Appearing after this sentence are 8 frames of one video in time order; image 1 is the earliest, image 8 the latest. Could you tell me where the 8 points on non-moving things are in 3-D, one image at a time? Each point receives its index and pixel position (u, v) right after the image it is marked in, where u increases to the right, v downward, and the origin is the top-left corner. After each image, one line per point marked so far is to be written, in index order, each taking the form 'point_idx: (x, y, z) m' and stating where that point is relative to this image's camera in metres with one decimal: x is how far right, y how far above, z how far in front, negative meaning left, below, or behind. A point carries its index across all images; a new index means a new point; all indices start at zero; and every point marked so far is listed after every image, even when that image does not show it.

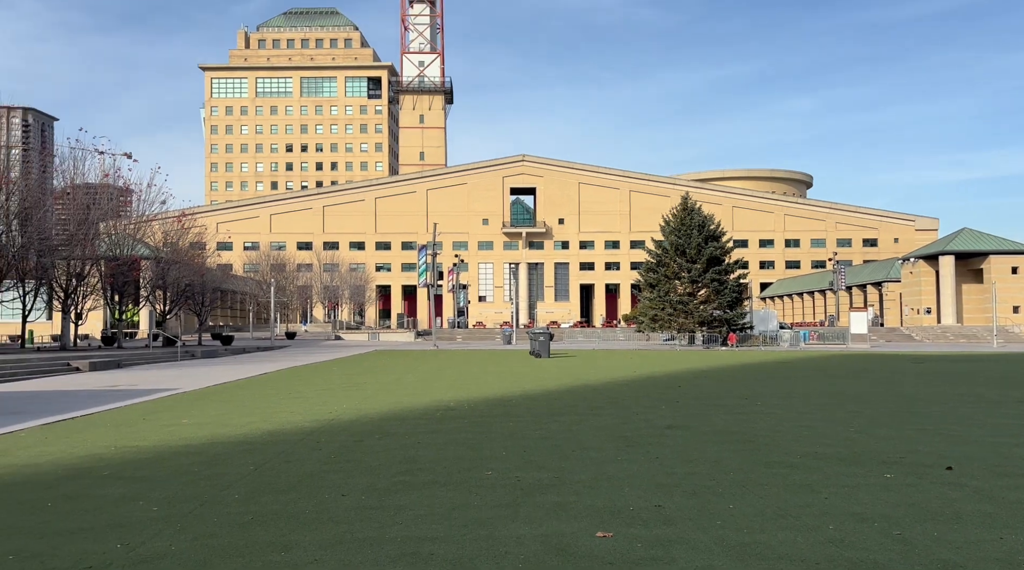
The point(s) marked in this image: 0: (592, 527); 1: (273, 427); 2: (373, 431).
0: (+0.5, -1.6, +5.4) m
1: (-3.3, -1.9, +11.4) m
2: (-1.8, -1.9, +10.6) m
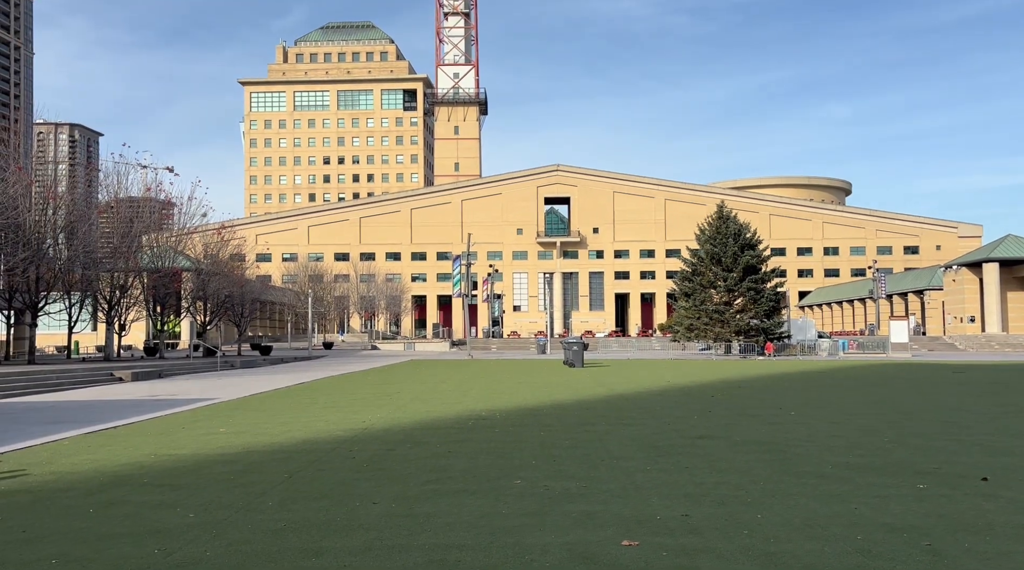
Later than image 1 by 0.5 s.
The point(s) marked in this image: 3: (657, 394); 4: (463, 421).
0: (+0.7, -1.7, +5.5) m
1: (-2.8, -2.1, +11.6) m
2: (-1.4, -2.0, +10.8) m
3: (+3.5, -2.4, +18.1) m
4: (-0.8, -2.2, +13.1) m
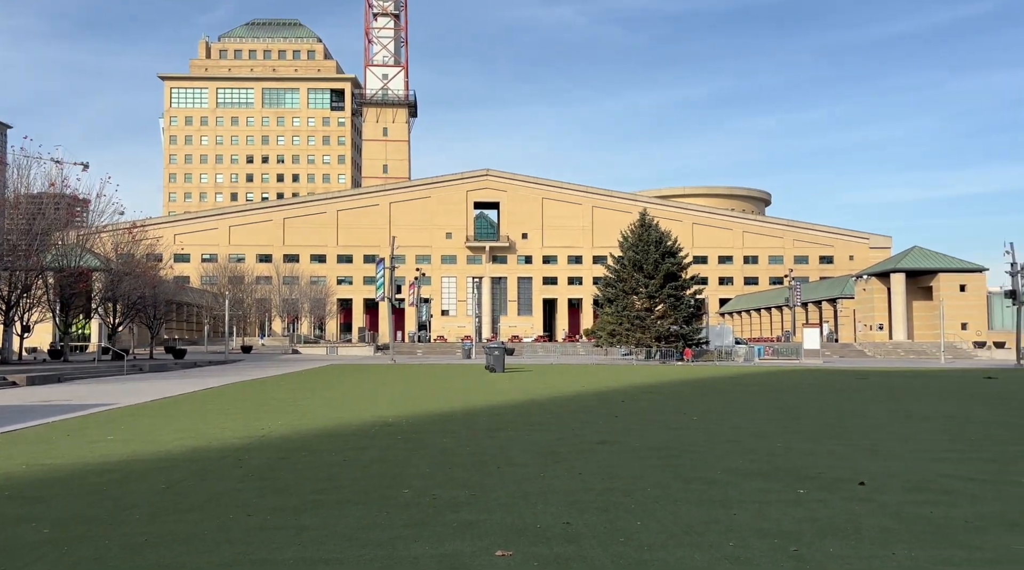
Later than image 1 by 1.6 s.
0: (-0.1, -1.7, +5.4) m
1: (-4.2, -2.1, +11.1) m
2: (-2.6, -2.1, +10.5) m
3: (+1.5, -2.5, +18.2) m
4: (-2.3, -2.2, +12.9) m
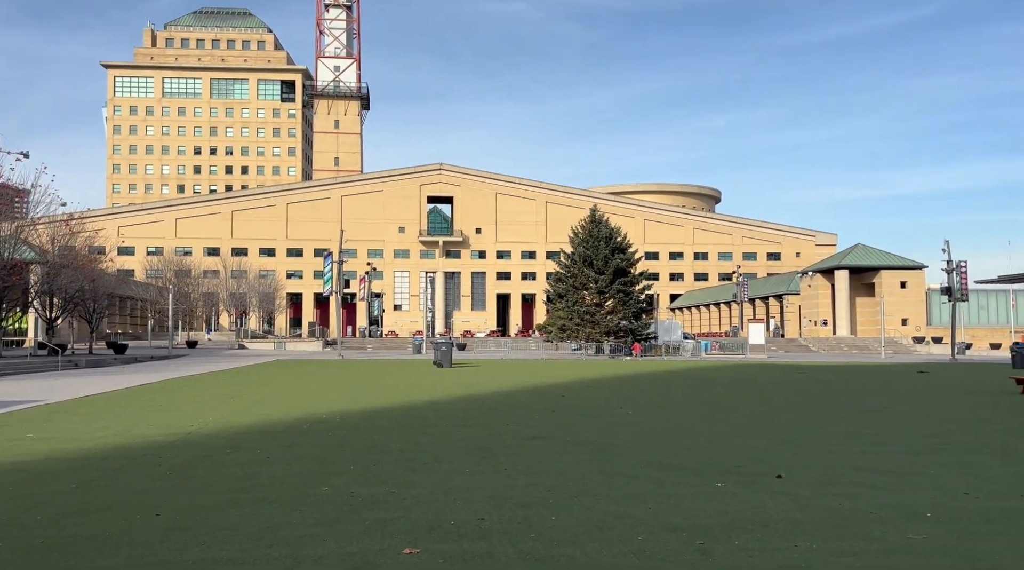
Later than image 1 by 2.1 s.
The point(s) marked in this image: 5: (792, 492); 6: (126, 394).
0: (-0.7, -1.7, +5.3) m
1: (-5.1, -2.0, +10.9) m
2: (-3.5, -2.0, +10.3) m
3: (+0.2, -2.4, +18.3) m
4: (-3.3, -2.1, +12.7) m
5: (+2.4, -1.8, +7.0) m
6: (-9.0, -2.6, +19.6) m
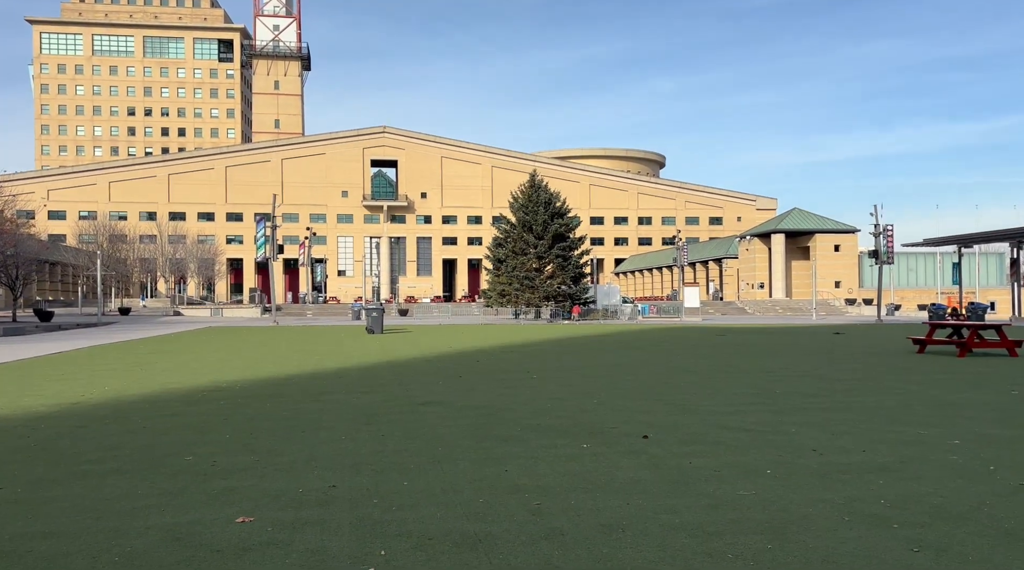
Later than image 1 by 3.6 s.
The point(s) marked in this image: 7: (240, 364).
0: (-1.8, -1.5, +5.3) m
1: (-6.5, -1.6, +10.6) m
2: (-4.9, -1.6, +10.1) m
3: (-1.7, -1.7, +18.3) m
4: (-4.8, -1.6, +12.5) m
5: (+1.2, -1.5, +7.2) m
6: (-11.0, -1.8, +19.1) m
7: (-6.2, -1.8, +18.7) m
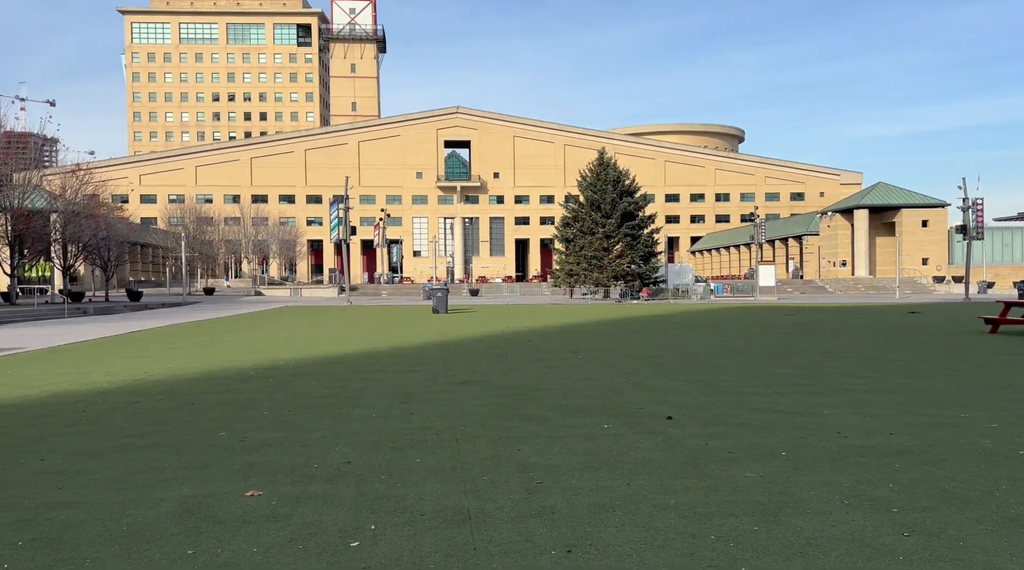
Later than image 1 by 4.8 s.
0: (-1.8, -1.4, +5.6) m
1: (-6.0, -1.4, +11.2) m
2: (-4.4, -1.4, +10.6) m
3: (-0.5, -1.2, +18.5) m
4: (-4.1, -1.3, +13.0) m
5: (+1.4, -1.3, +7.2) m
6: (-9.7, -1.4, +20.1) m
7: (-4.9, -1.3, +19.3) m
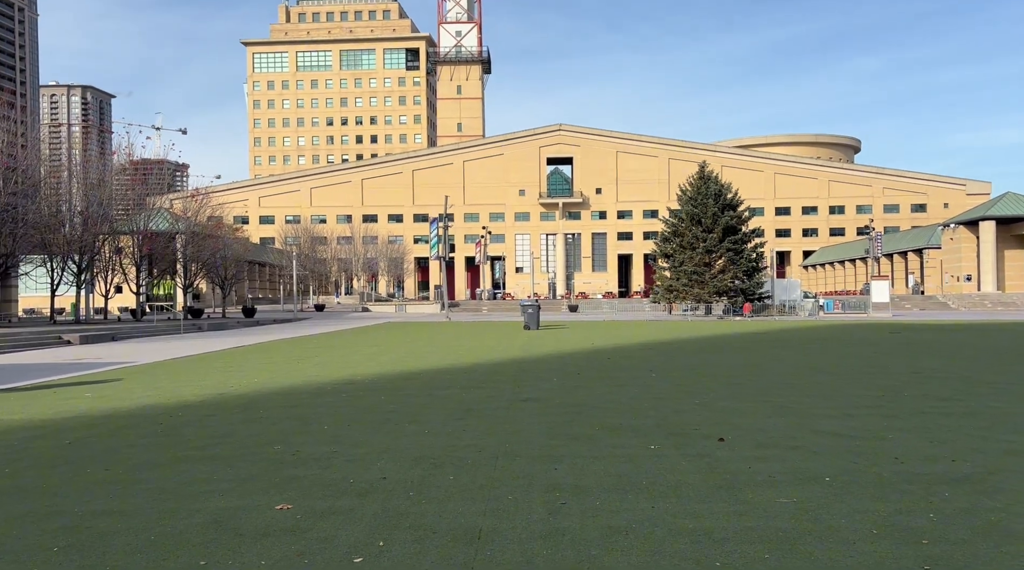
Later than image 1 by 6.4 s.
0: (-1.6, -1.5, +5.8) m
1: (-5.0, -1.7, +11.9) m
2: (-3.6, -1.6, +11.1) m
3: (+1.3, -1.6, +18.4) m
4: (-3.0, -1.6, +13.4) m
5: (+1.7, -1.4, +7.0) m
6: (-7.6, -1.8, +21.2) m
7: (-3.0, -1.7, +19.8) m
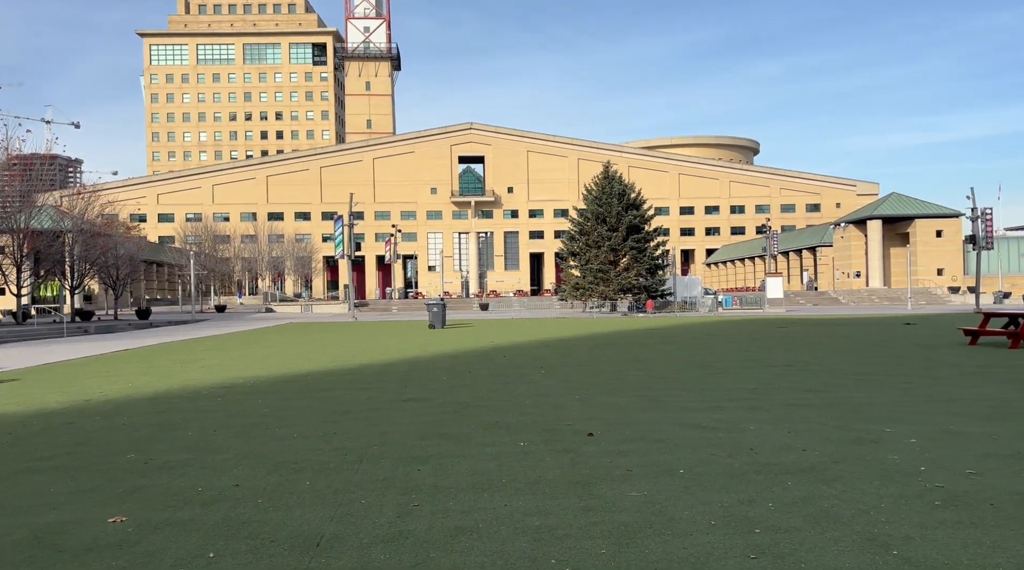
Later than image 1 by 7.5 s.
0: (-2.6, -1.5, +5.5) m
1: (-6.7, -1.7, +11.2) m
2: (-5.1, -1.6, +10.5) m
3: (-1.0, -1.6, +18.4) m
4: (-4.8, -1.6, +12.9) m
5: (+0.6, -1.4, +7.0) m
6: (-10.2, -1.8, +20.2) m
7: (-5.5, -1.7, +19.2) m
